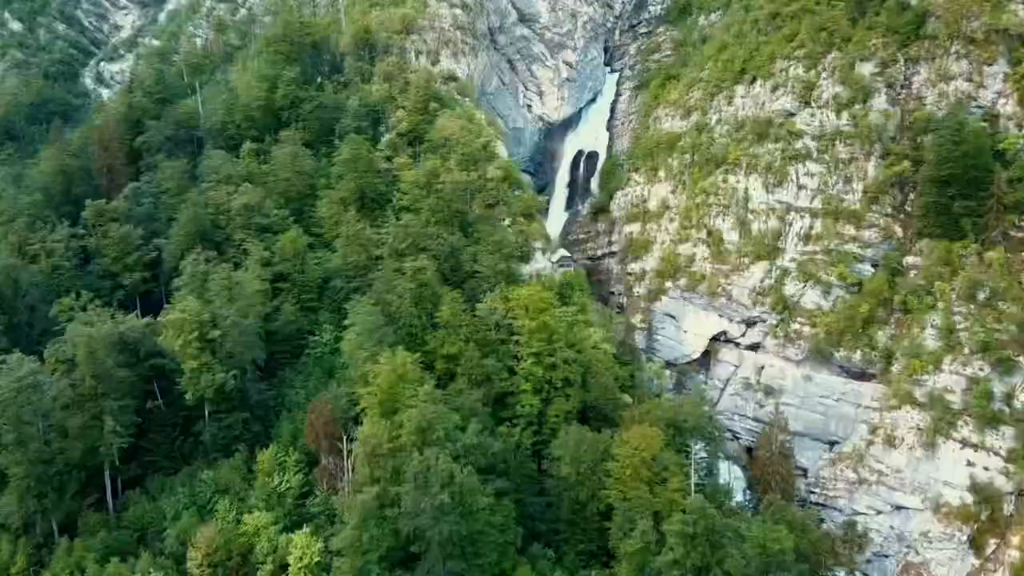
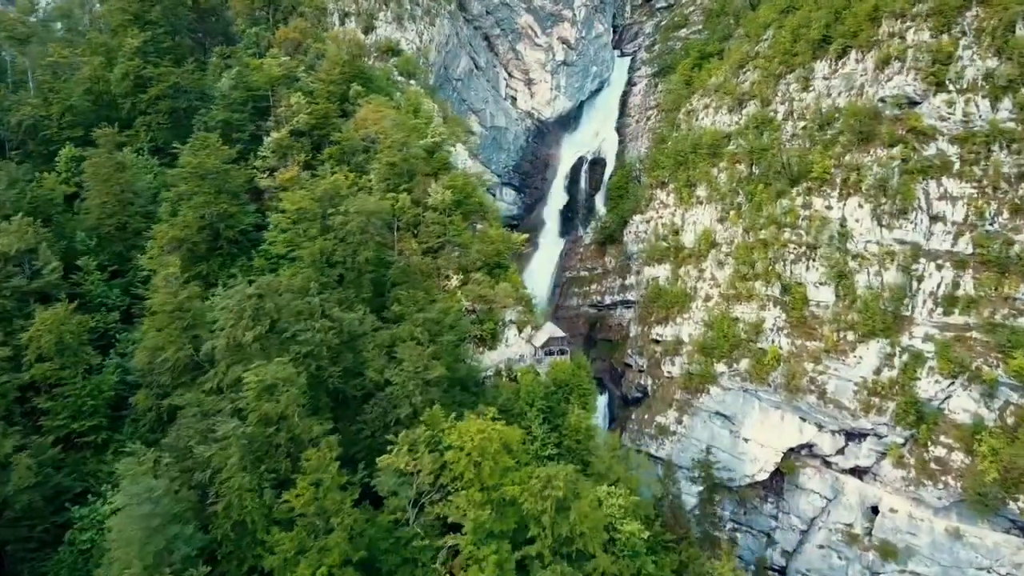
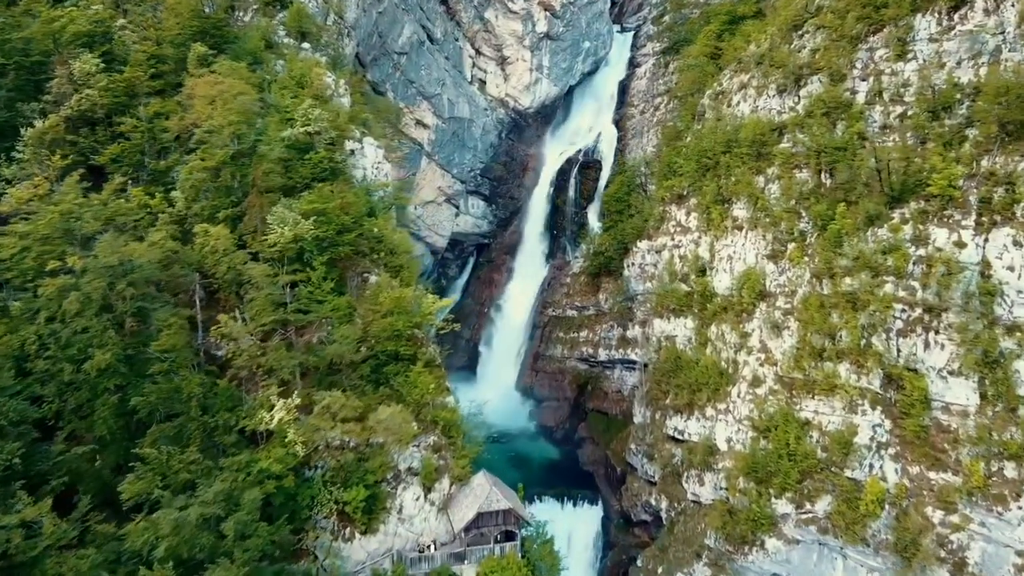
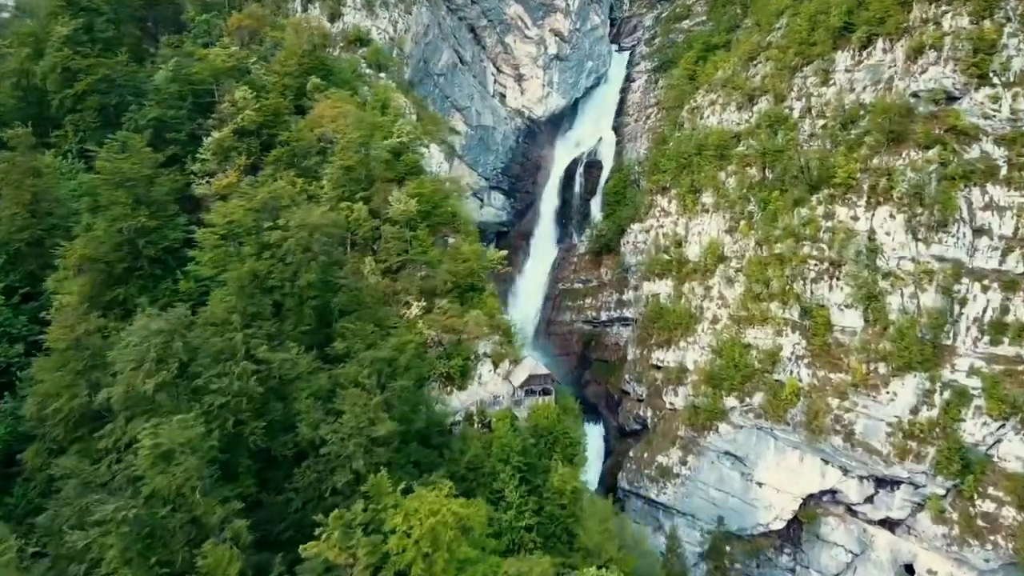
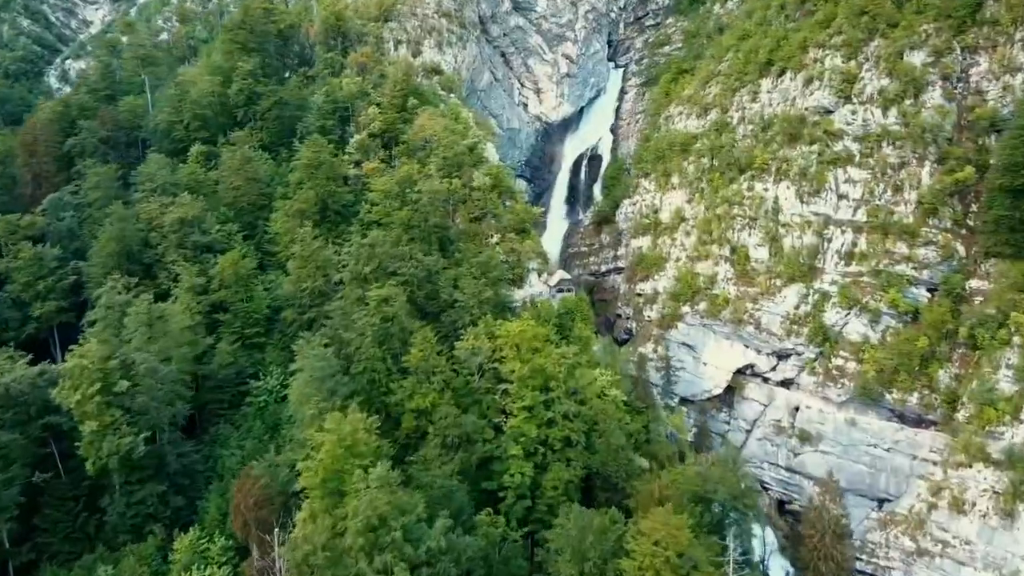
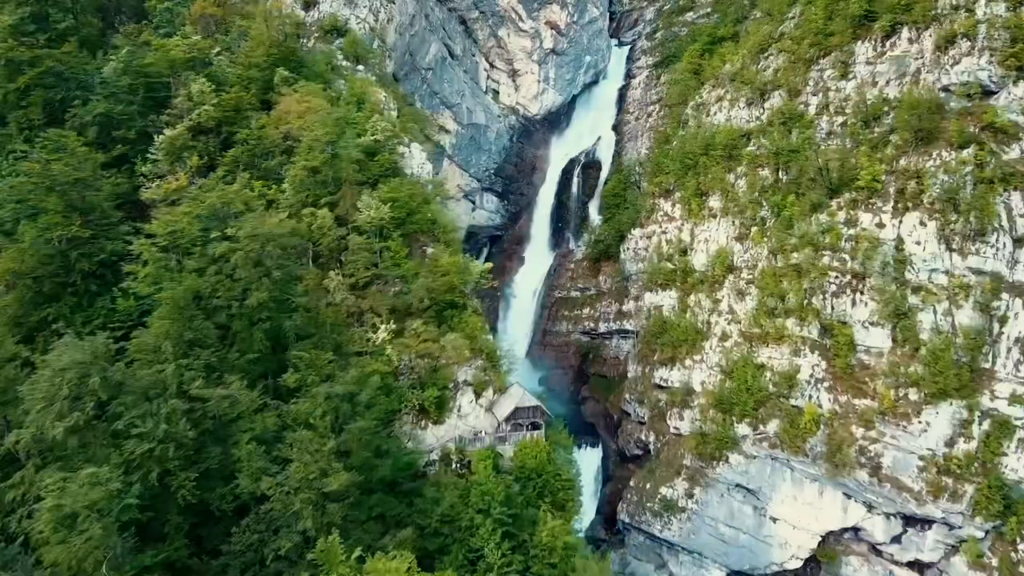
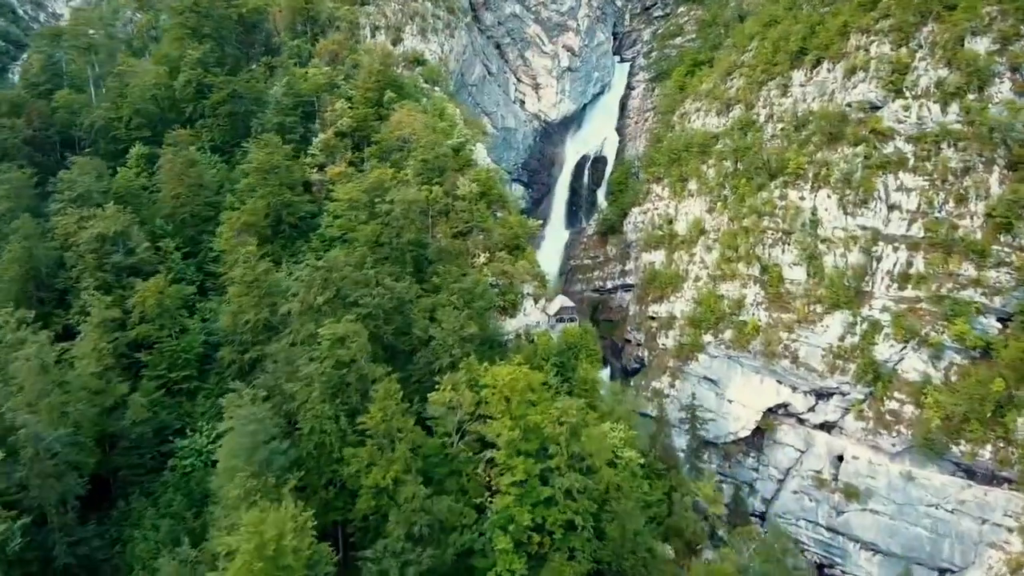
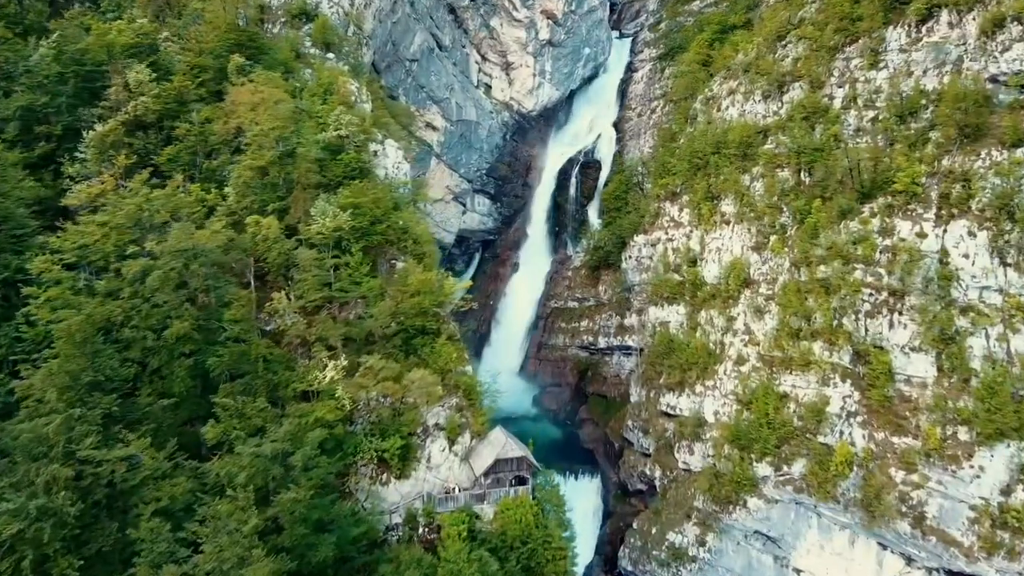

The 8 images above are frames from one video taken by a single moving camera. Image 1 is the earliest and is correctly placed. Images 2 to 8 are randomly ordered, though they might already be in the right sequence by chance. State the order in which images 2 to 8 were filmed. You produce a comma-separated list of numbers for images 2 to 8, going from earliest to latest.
5, 7, 2, 4, 6, 8, 3
